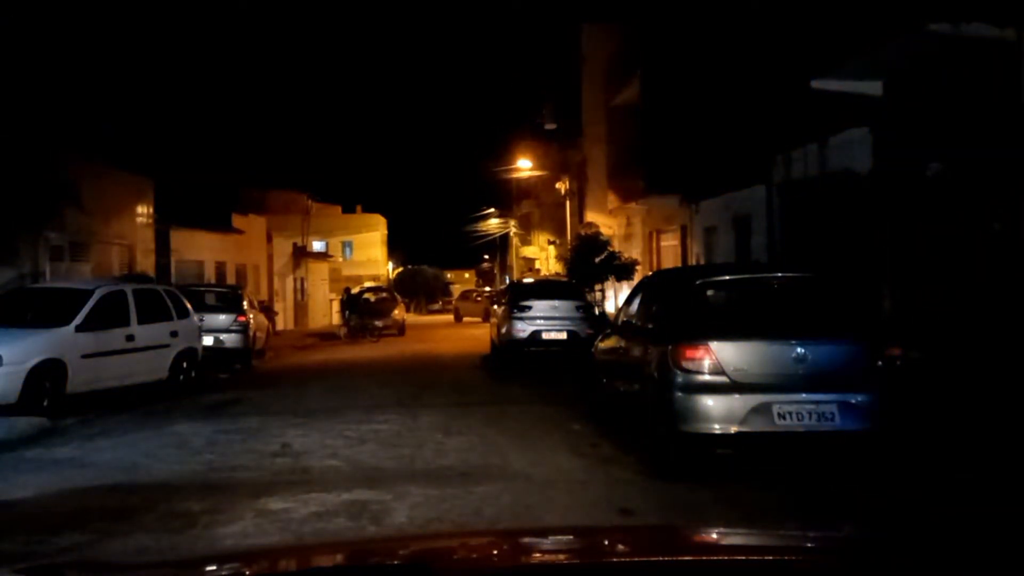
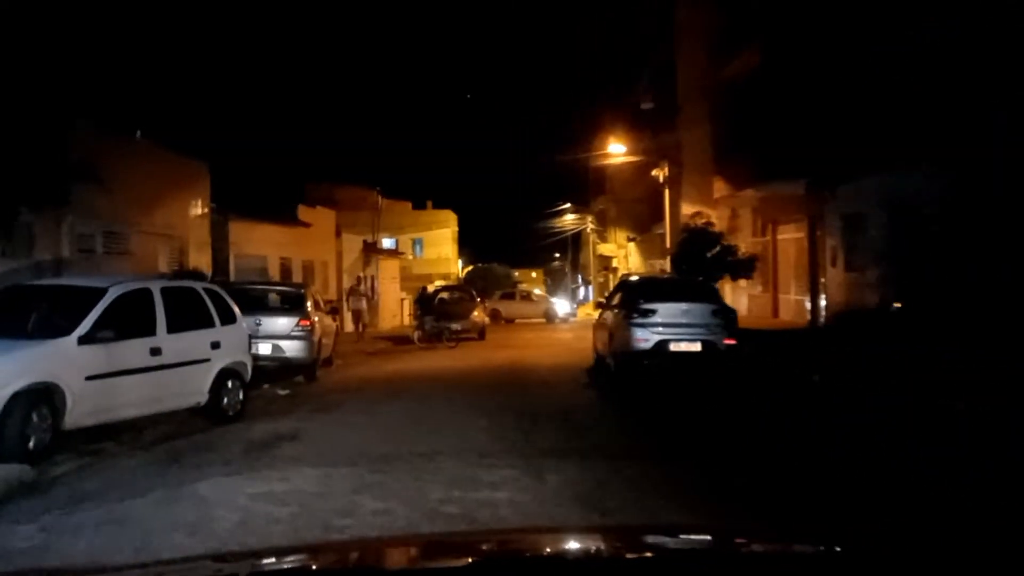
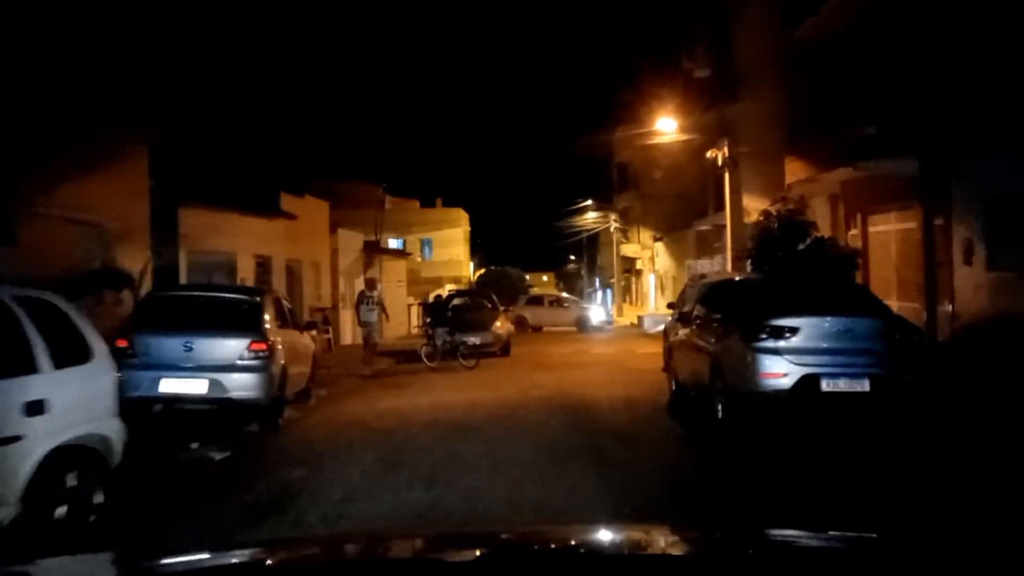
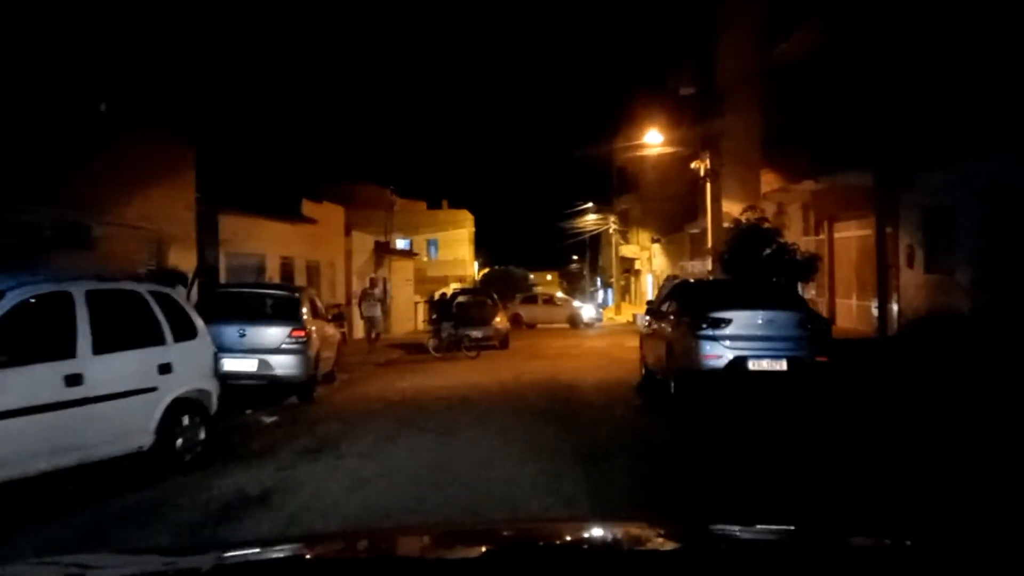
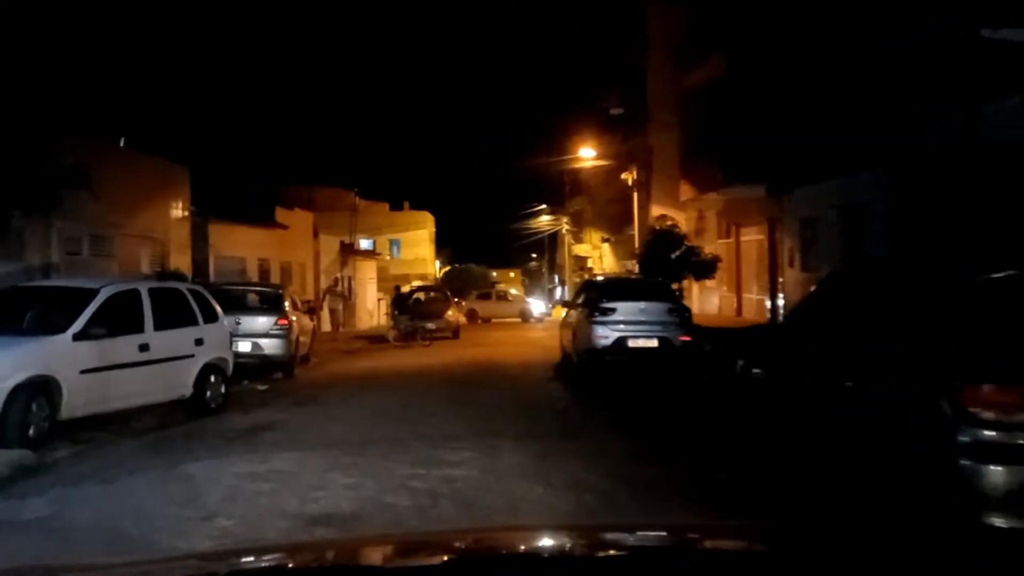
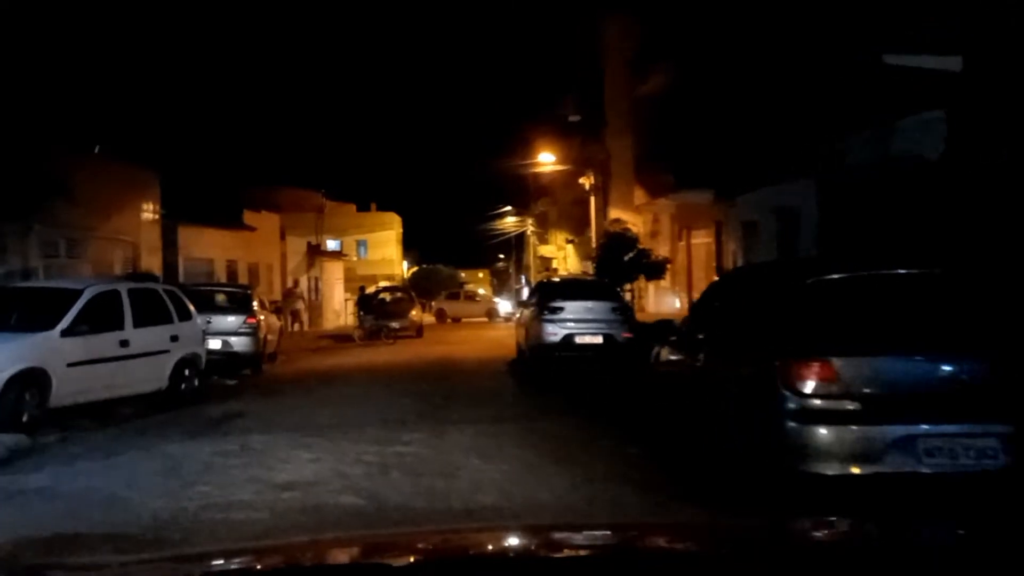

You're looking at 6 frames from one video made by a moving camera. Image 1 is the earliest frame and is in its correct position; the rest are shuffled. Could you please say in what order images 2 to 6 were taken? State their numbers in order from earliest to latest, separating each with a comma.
6, 5, 2, 4, 3
